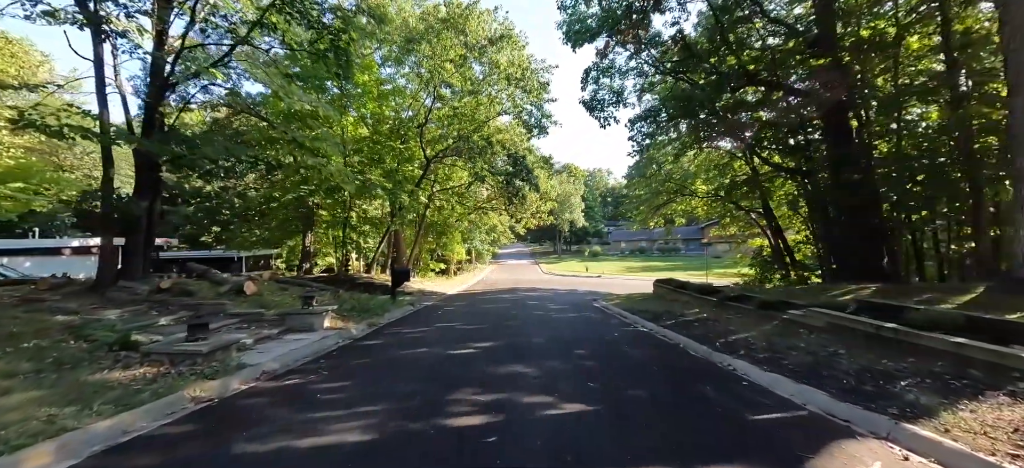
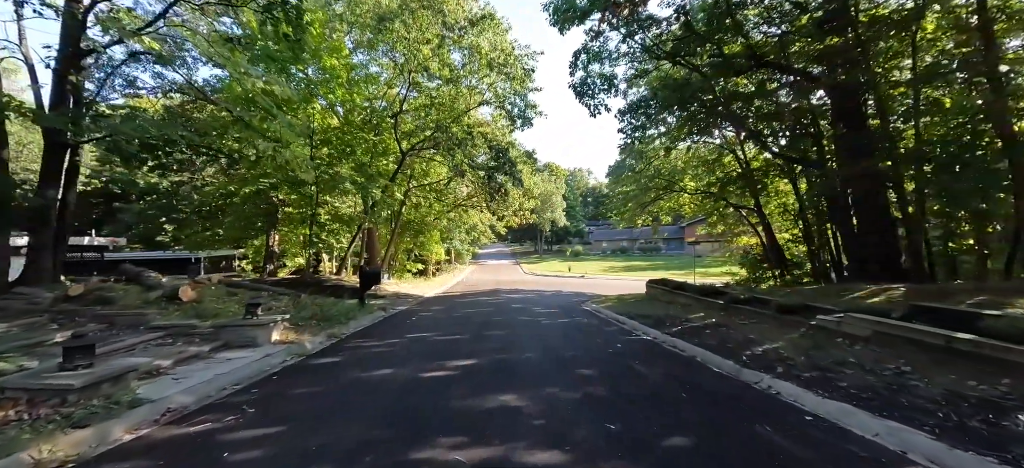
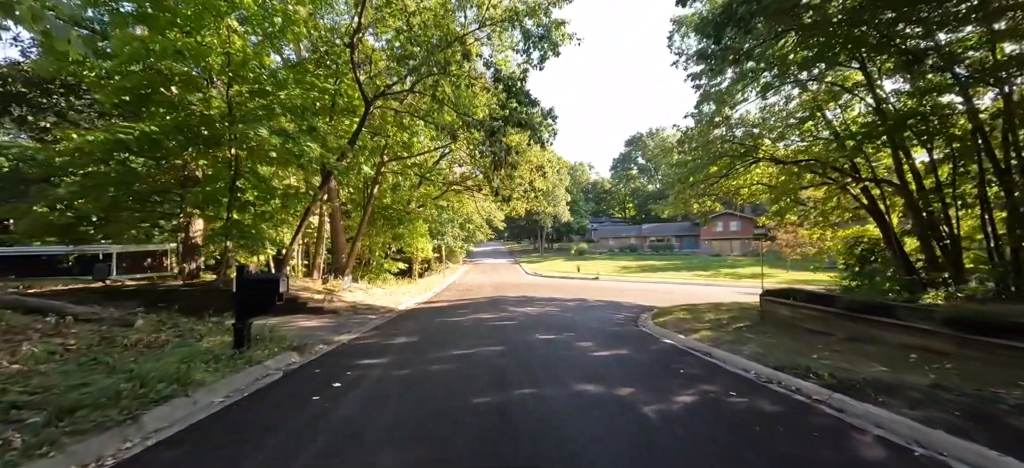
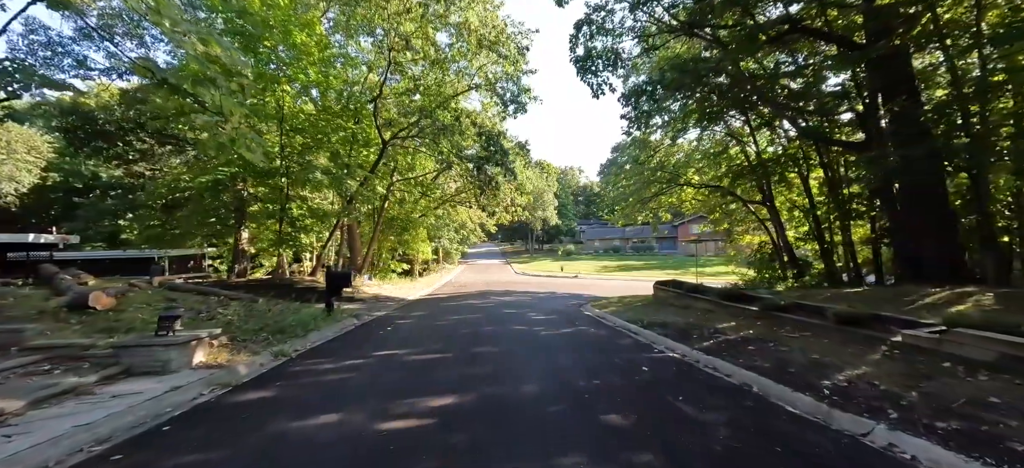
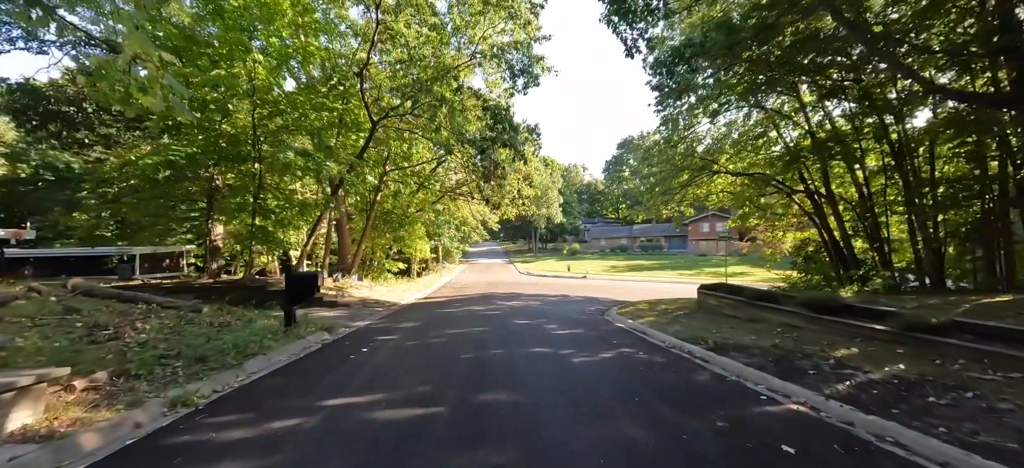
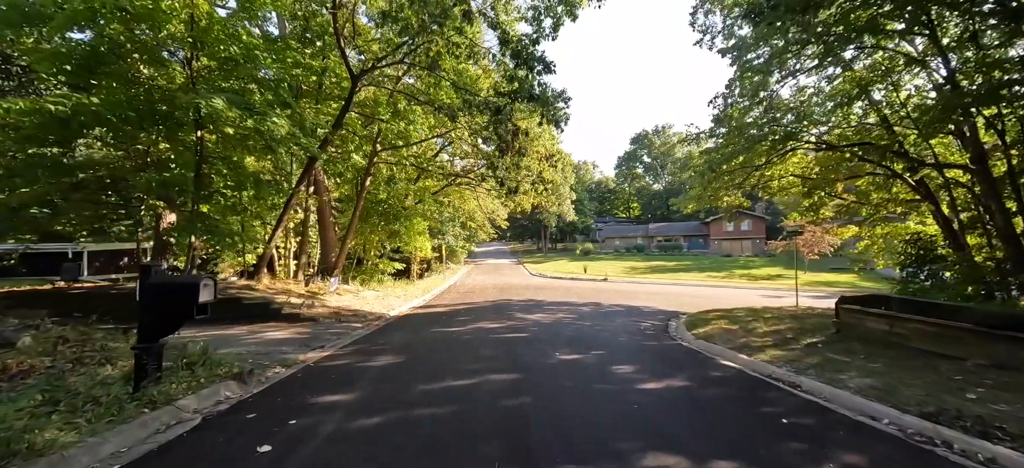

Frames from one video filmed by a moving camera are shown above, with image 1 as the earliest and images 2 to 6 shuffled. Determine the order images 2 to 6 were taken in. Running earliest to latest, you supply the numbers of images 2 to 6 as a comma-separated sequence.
2, 4, 5, 3, 6
